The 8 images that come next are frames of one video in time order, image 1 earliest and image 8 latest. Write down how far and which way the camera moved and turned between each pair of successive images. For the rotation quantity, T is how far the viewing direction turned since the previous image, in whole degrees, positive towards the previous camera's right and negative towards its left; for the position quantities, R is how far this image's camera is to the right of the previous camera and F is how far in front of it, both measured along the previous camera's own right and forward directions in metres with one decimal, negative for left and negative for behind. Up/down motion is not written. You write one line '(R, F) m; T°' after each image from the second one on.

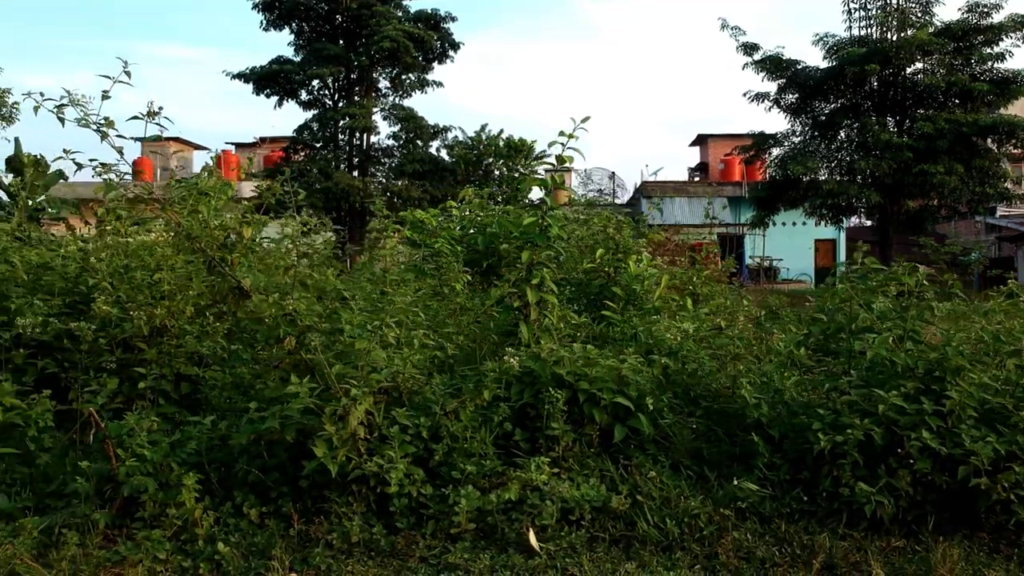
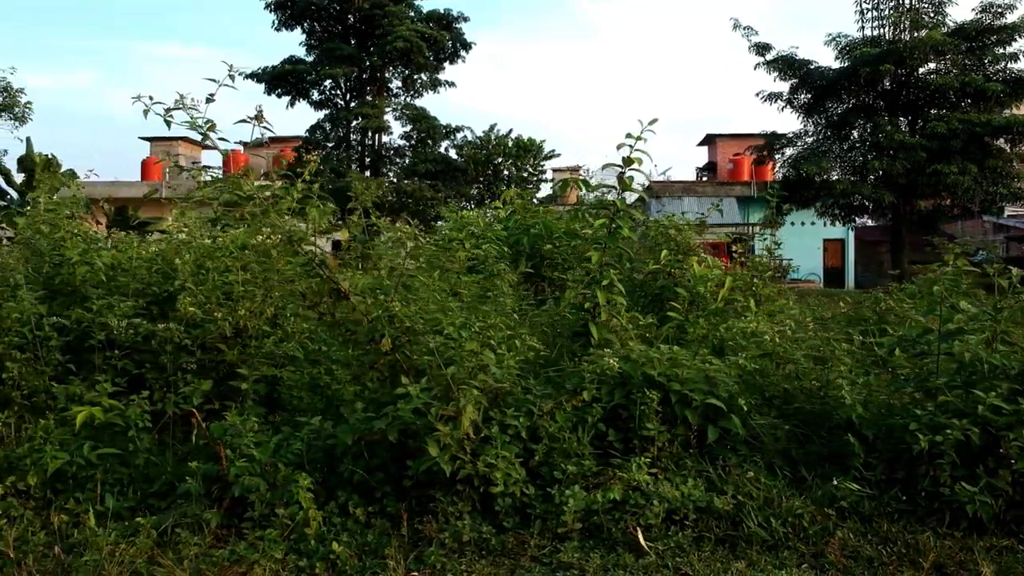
(-0.3, 0.0) m; 0°
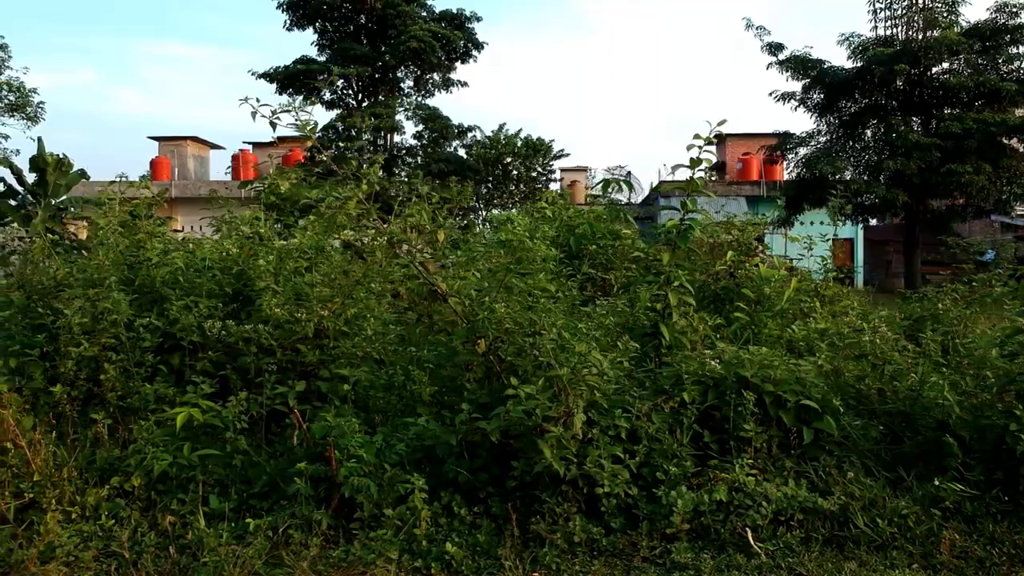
(-0.3, 0.0) m; 0°
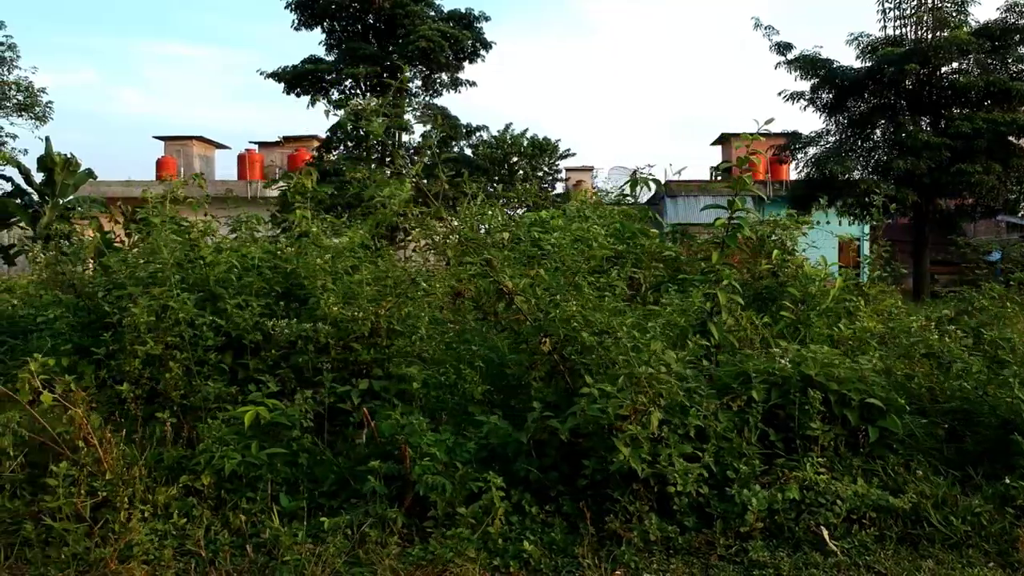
(-0.2, 0.0) m; 0°
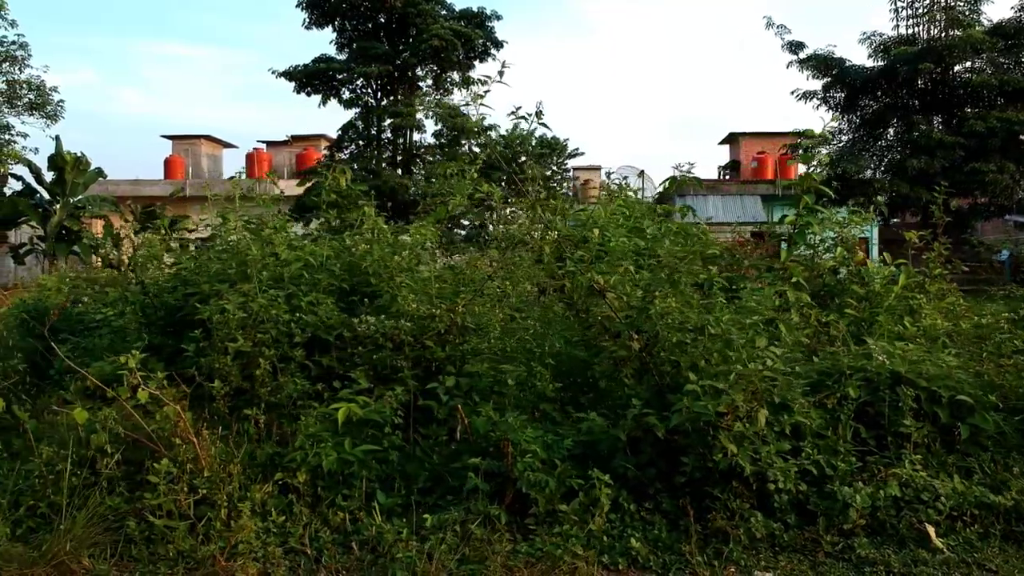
(-0.3, 0.0) m; 0°
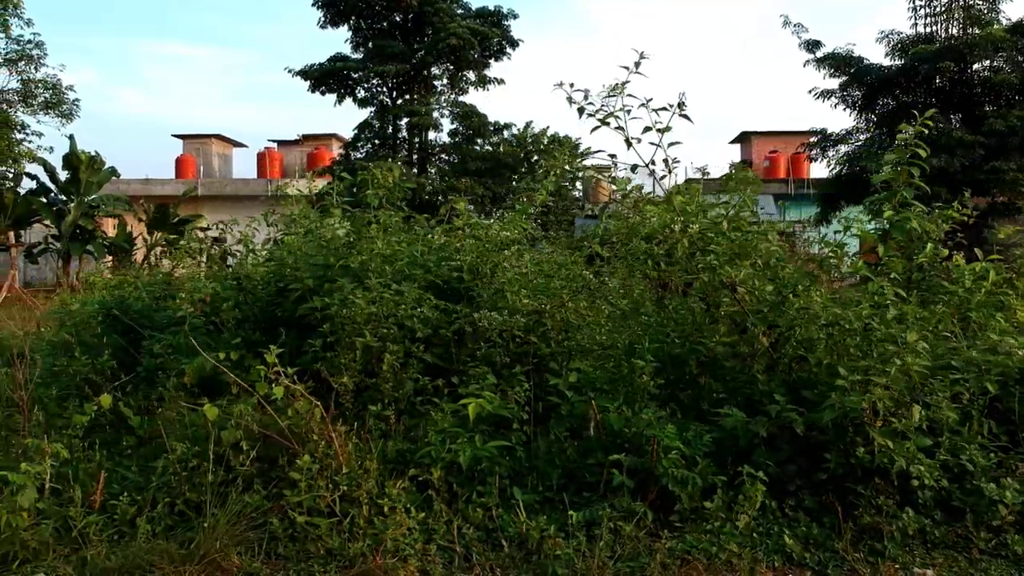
(-0.4, 0.0) m; 0°
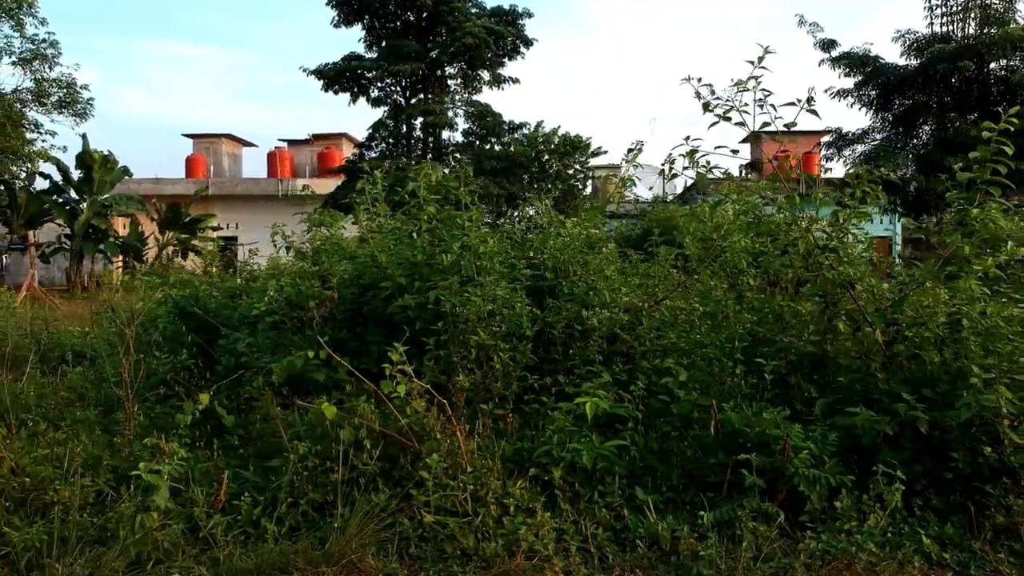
(-0.4, 0.0) m; 0°
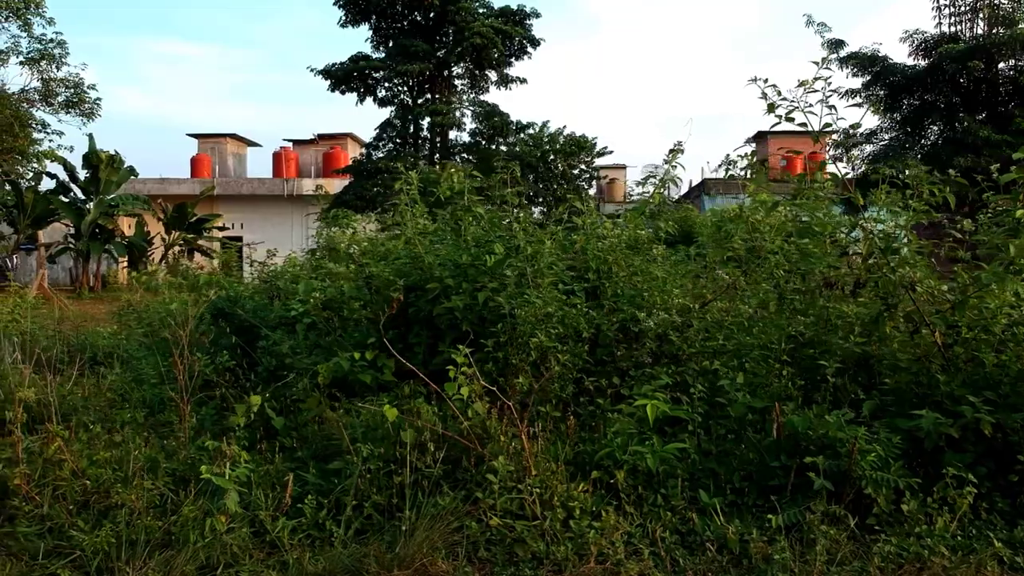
(-0.2, 0.0) m; 0°
